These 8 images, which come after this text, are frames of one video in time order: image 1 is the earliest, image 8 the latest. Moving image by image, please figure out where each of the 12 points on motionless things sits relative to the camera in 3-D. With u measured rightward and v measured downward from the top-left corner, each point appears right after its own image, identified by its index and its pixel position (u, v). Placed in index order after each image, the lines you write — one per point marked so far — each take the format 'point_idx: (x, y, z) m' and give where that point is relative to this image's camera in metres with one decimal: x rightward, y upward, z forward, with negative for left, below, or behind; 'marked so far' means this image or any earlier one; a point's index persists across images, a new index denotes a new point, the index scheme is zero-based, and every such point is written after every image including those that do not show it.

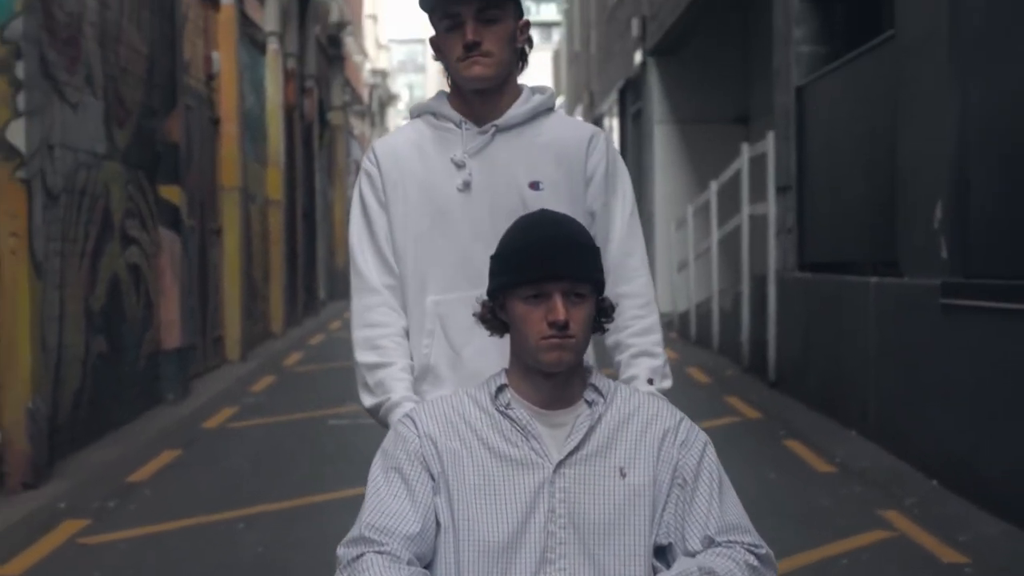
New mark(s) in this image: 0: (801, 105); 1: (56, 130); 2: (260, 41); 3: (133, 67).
0: (+2.6, +1.6, +12.0) m
1: (-3.2, +1.1, +9.3) m
2: (-3.5, +3.5, +18.6) m
3: (-3.3, +1.9, +11.6) m
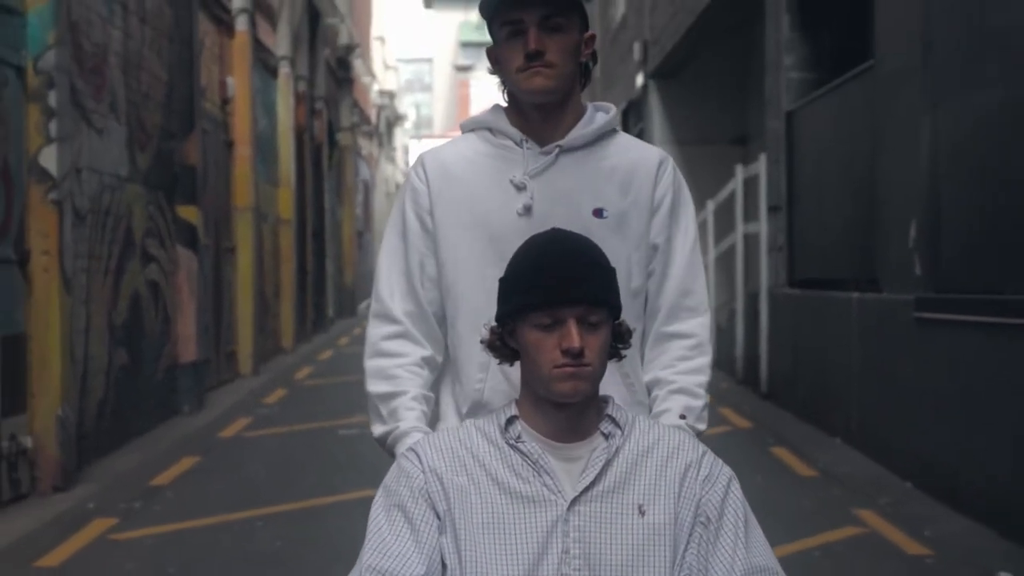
0: (+2.6, +1.5, +12.5) m
1: (-3.2, +1.0, +9.9) m
2: (-3.5, +3.2, +19.2) m
3: (-3.3, +1.8, +12.2) m
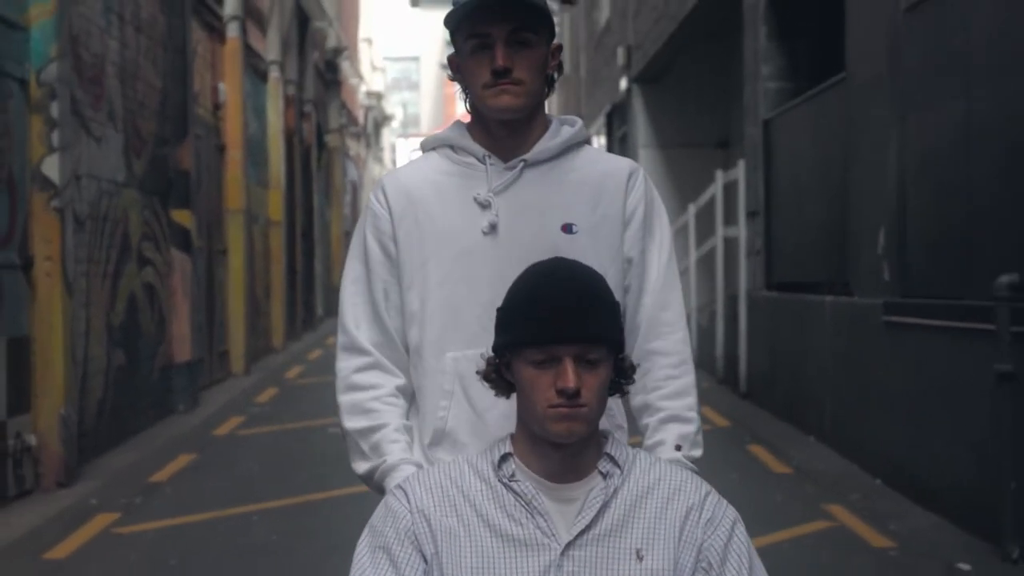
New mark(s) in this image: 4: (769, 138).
0: (+2.5, +1.5, +12.9) m
1: (-3.3, +1.0, +10.2) m
2: (-3.7, +3.2, +19.5) m
3: (-3.4, +1.8, +12.5) m
4: (+2.5, +1.5, +12.8) m
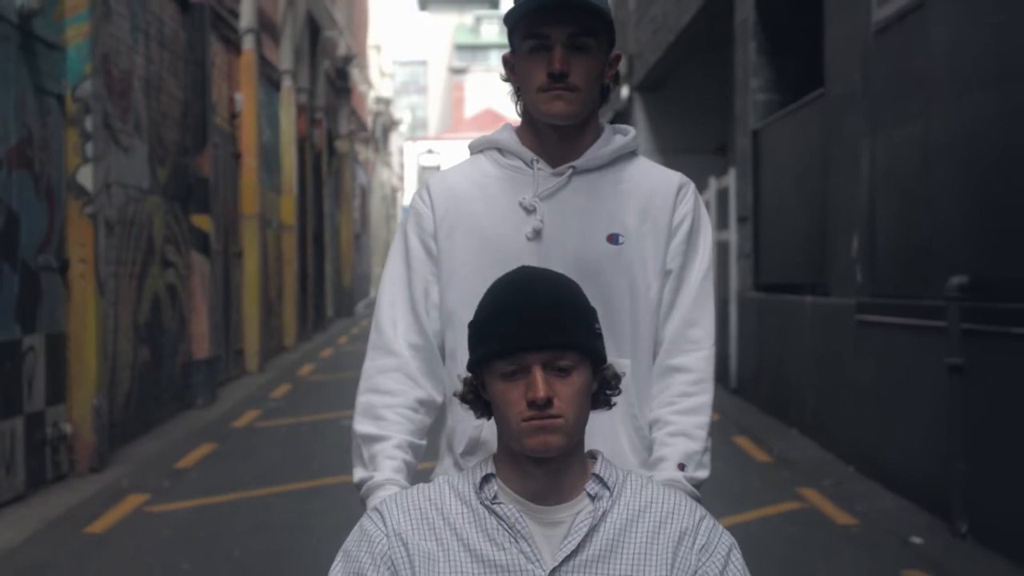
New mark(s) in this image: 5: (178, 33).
0: (+2.5, +1.5, +13.6) m
1: (-3.3, +1.0, +10.9) m
2: (-3.6, +3.2, +20.3) m
3: (-3.4, +1.8, +13.3) m
4: (+2.5, +1.4, +13.6) m
5: (-3.4, +2.6, +13.7) m
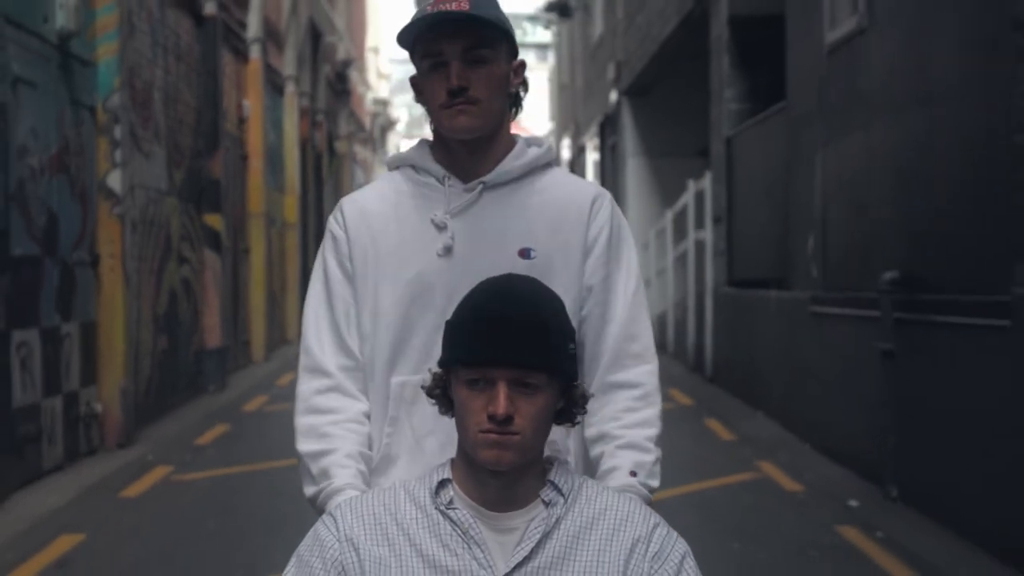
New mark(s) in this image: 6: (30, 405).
0: (+2.4, +1.5, +14.7) m
1: (-3.4, +1.0, +12.0) m
2: (-3.7, +3.3, +21.3) m
3: (-3.5, +1.8, +14.3) m
4: (+2.4, +1.5, +14.6) m
5: (-3.5, +2.7, +14.7) m
6: (-3.3, -0.8, +9.2) m
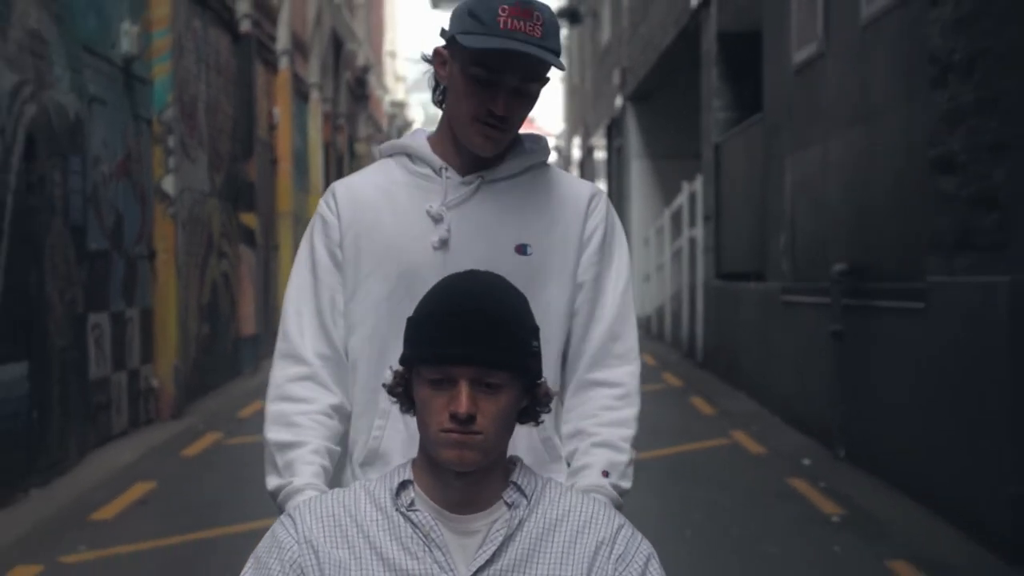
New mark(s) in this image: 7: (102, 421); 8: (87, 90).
0: (+2.5, +1.6, +16.1) m
1: (-3.3, +1.1, +13.5) m
2: (-3.5, +3.4, +22.8) m
3: (-3.4, +1.9, +15.8) m
4: (+2.5, +1.6, +16.0) m
5: (-3.4, +2.8, +16.2) m
6: (-3.3, -0.7, +10.7) m
7: (-3.3, -1.1, +10.7) m
8: (-3.3, +1.5, +10.4) m
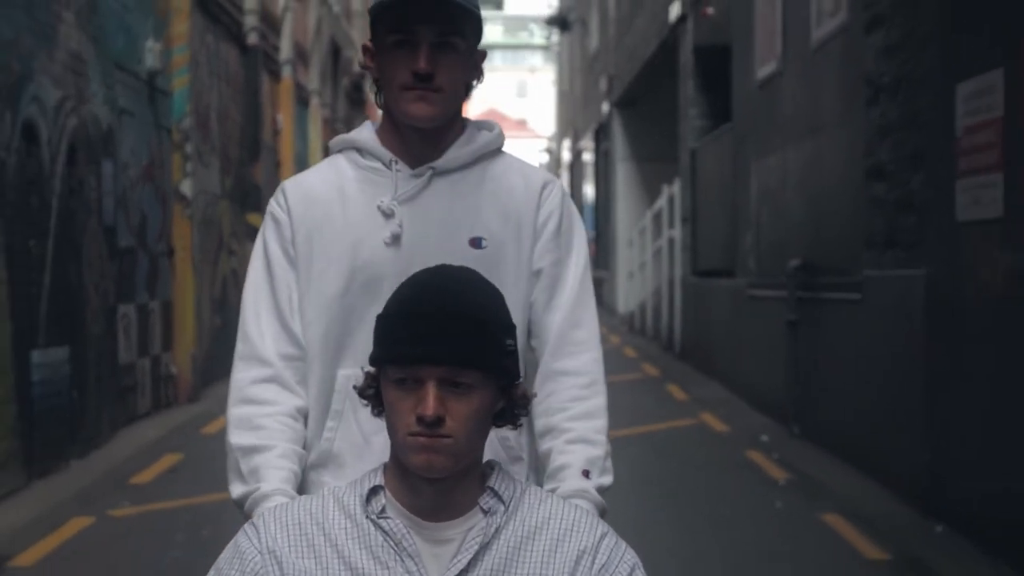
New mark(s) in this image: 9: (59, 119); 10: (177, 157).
0: (+2.4, +1.6, +17.3) m
1: (-3.4, +1.2, +14.6) m
2: (-3.7, +3.4, +23.9) m
3: (-3.5, +2.0, +16.9) m
4: (+2.4, +1.6, +17.2) m
5: (-3.6, +2.8, +17.3) m
6: (-3.4, -0.7, +11.8) m
7: (-3.4, -1.0, +11.8) m
8: (-3.4, +1.6, +11.5) m
9: (-3.4, +1.3, +9.9) m
10: (-3.4, +1.3, +13.6) m
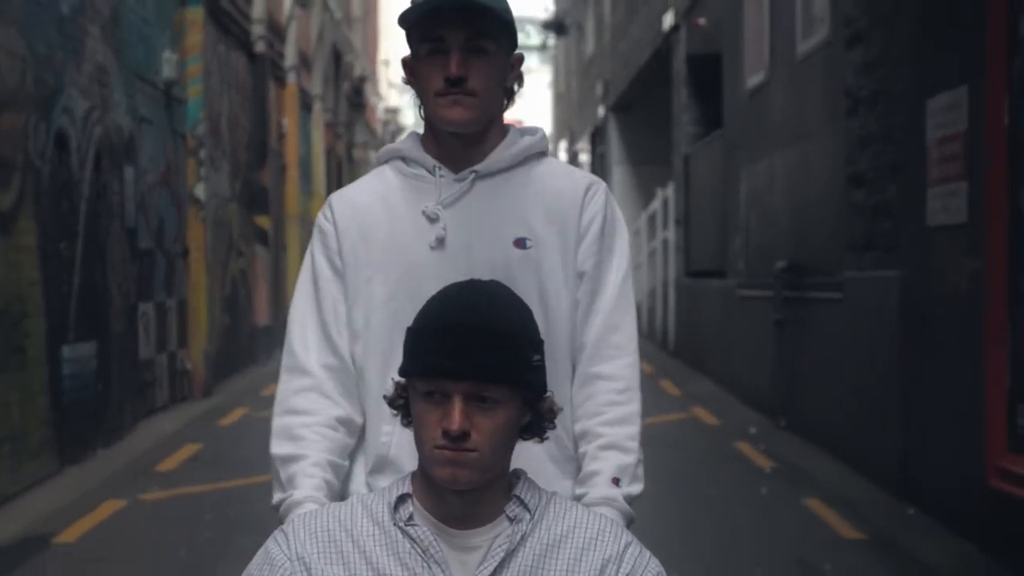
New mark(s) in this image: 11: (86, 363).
0: (+2.3, +1.6, +17.9) m
1: (-3.4, +1.2, +15.2) m
2: (-3.7, +3.4, +24.5) m
3: (-3.5, +2.0, +17.5) m
4: (+2.3, +1.6, +17.8) m
5: (-3.6, +2.8, +17.9) m
6: (-3.4, -0.7, +12.4) m
7: (-3.4, -1.0, +12.4) m
8: (-3.4, +1.6, +12.1) m
9: (-3.4, +1.3, +10.5) m
10: (-3.4, +1.3, +14.2) m
11: (-3.3, -0.6, +10.4) m
